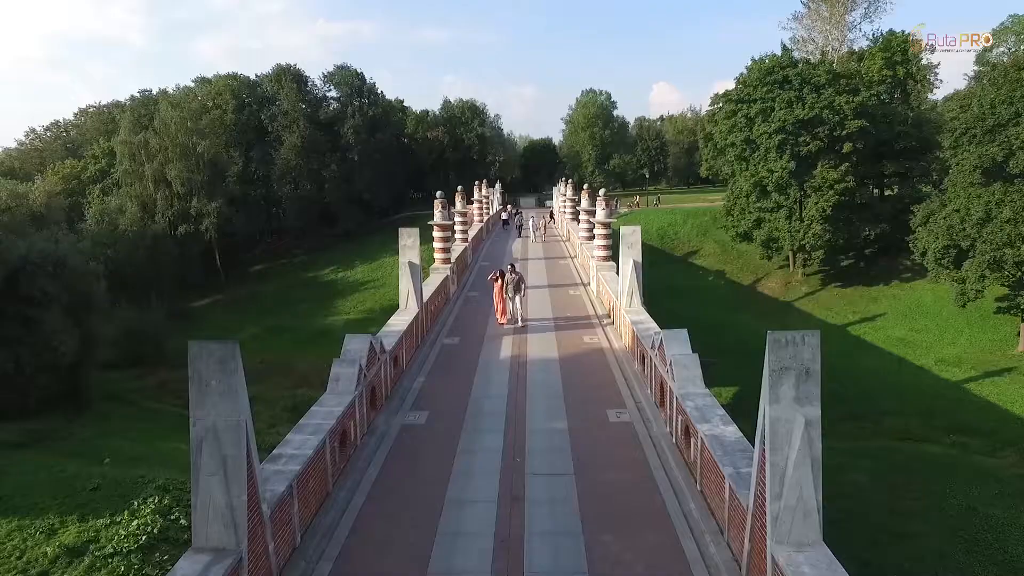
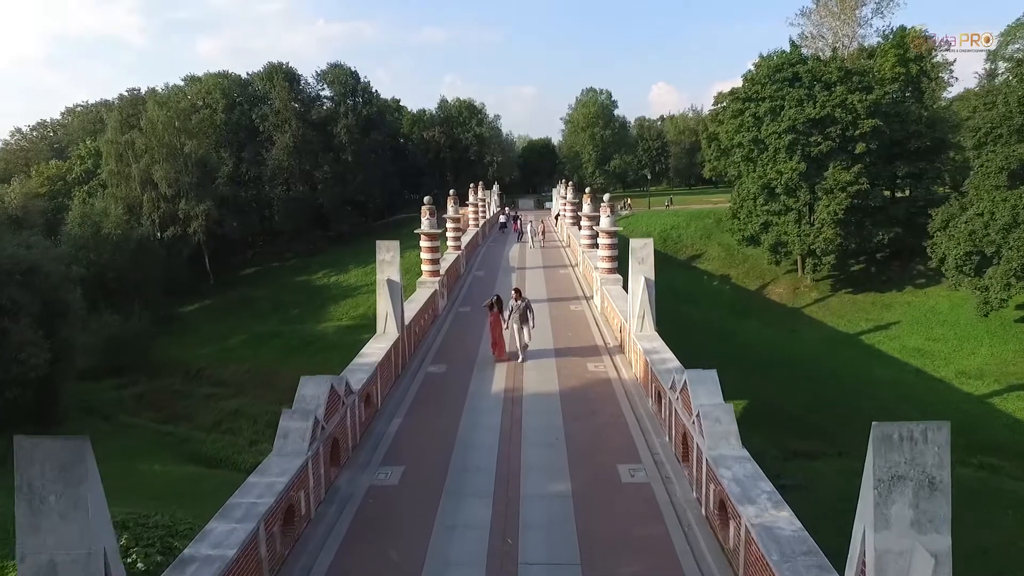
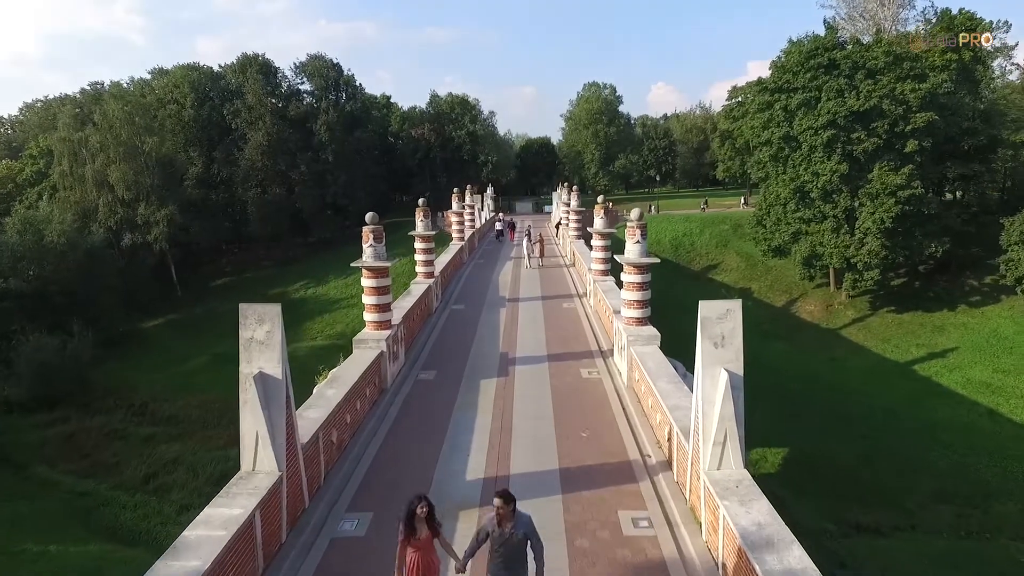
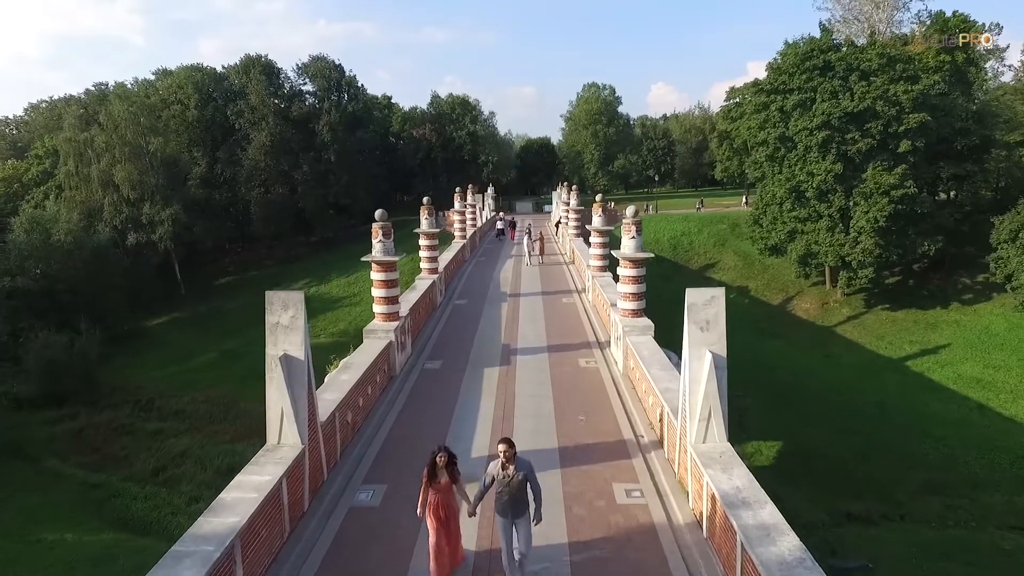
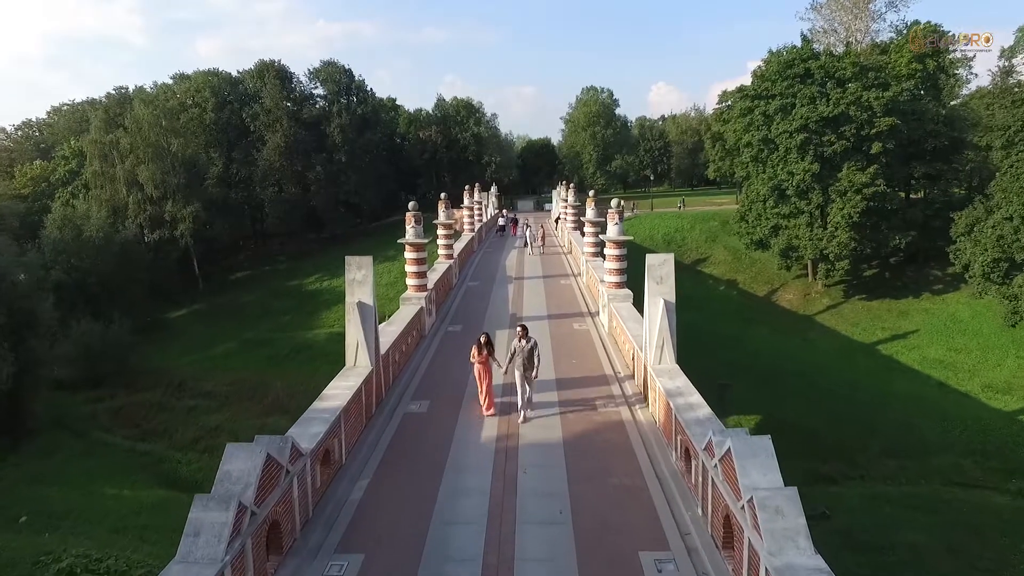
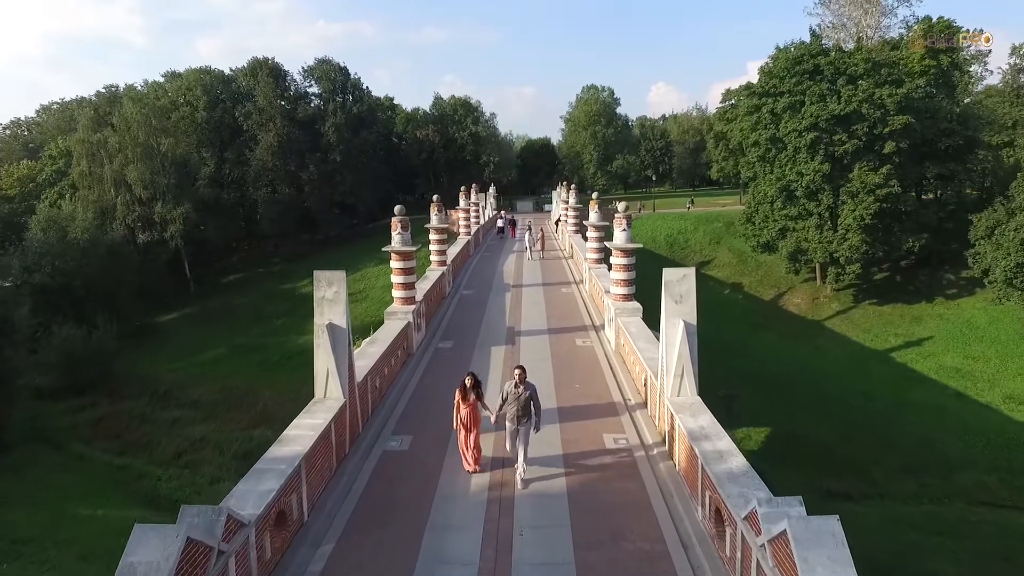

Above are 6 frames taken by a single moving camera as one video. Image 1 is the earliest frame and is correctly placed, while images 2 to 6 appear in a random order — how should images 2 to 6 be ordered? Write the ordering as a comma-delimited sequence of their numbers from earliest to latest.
2, 5, 6, 4, 3
